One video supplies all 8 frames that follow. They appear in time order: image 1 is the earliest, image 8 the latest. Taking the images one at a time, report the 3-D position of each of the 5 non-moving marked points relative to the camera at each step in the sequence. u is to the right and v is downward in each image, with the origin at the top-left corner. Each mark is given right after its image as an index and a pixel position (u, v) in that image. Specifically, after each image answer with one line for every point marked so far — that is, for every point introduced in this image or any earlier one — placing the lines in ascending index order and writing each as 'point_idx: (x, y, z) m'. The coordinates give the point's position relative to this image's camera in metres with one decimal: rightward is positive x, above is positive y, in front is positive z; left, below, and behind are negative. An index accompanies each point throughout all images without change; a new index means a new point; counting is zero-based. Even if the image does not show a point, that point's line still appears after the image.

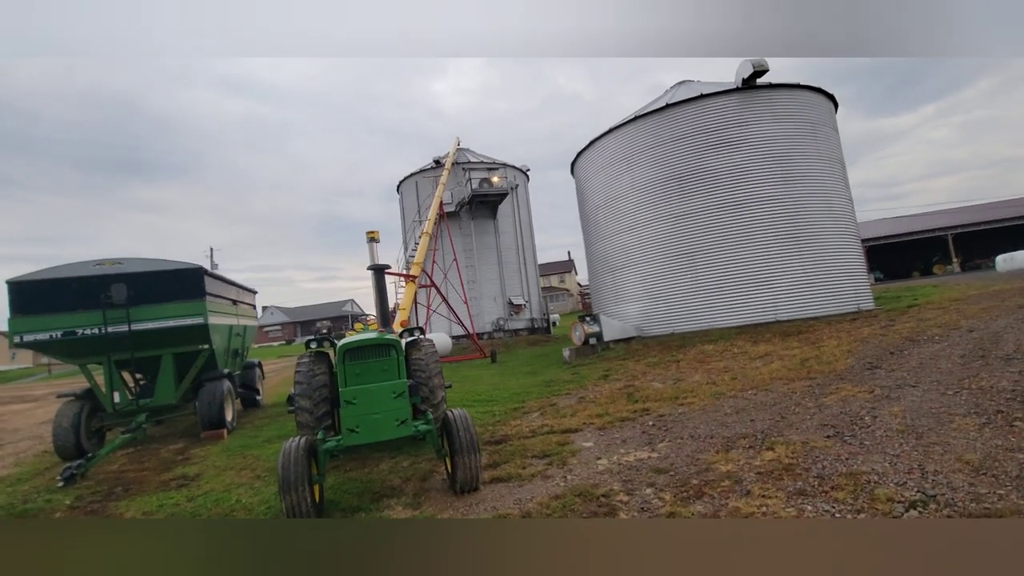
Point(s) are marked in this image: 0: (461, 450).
0: (-0.3, -1.0, +3.1) m
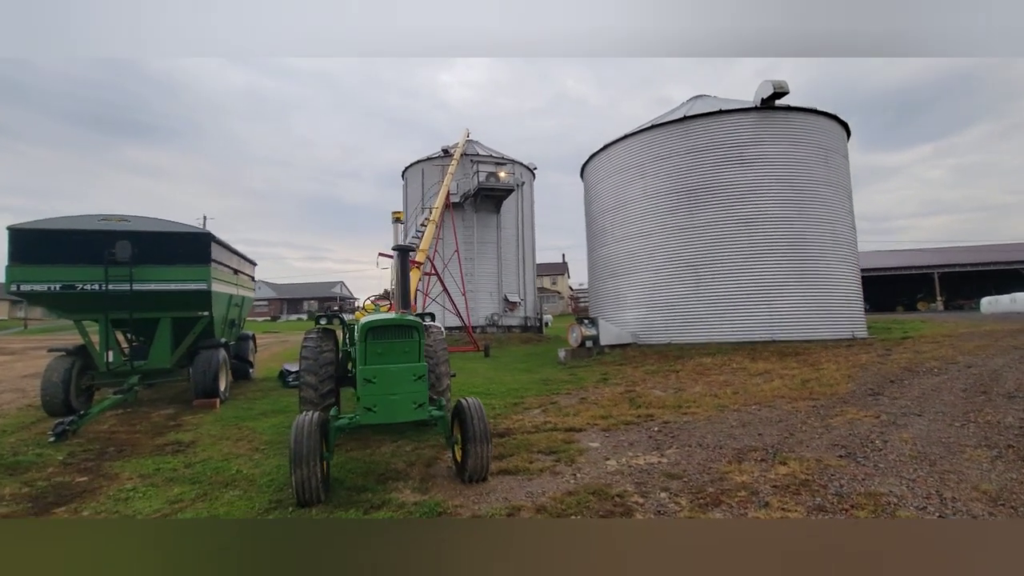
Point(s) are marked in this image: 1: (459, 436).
0: (-0.2, -1.0, +3.1) m
1: (-0.4, -1.0, +3.3) m
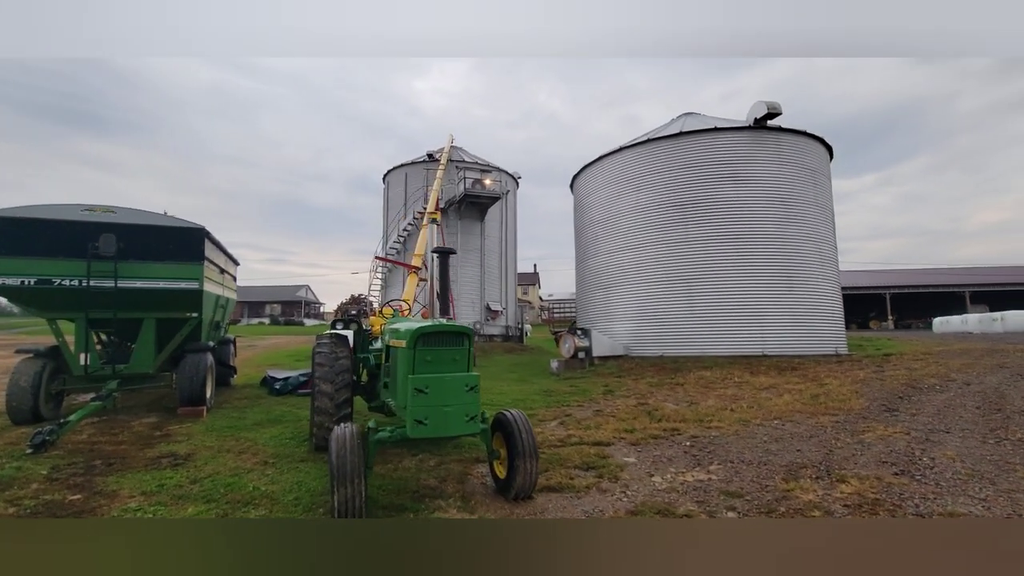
0: (+0.1, -1.0, +2.9) m
1: (-0.1, -1.0, +3.1) m
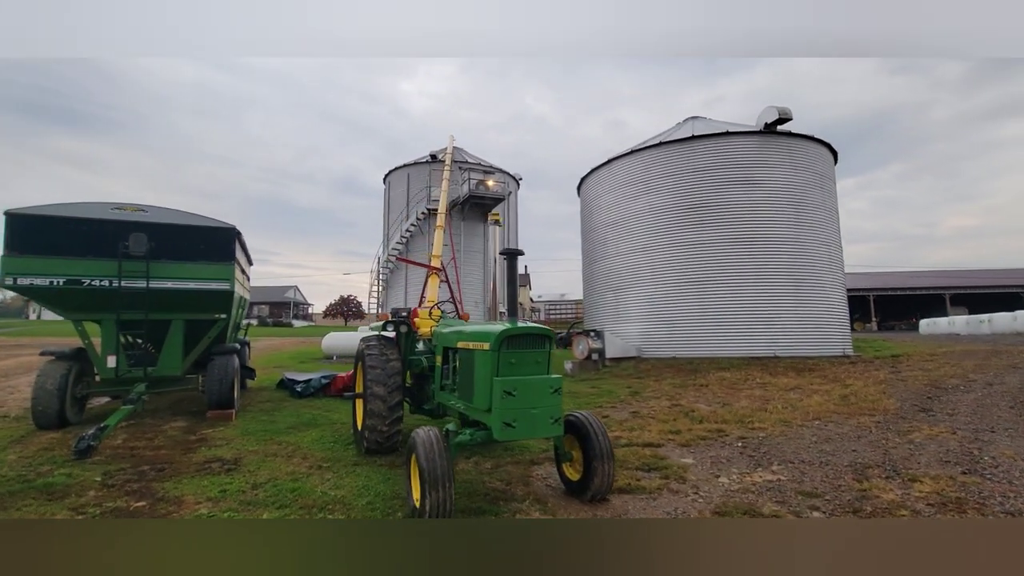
0: (+0.5, -1.0, +2.9) m
1: (+0.4, -1.0, +3.1) m
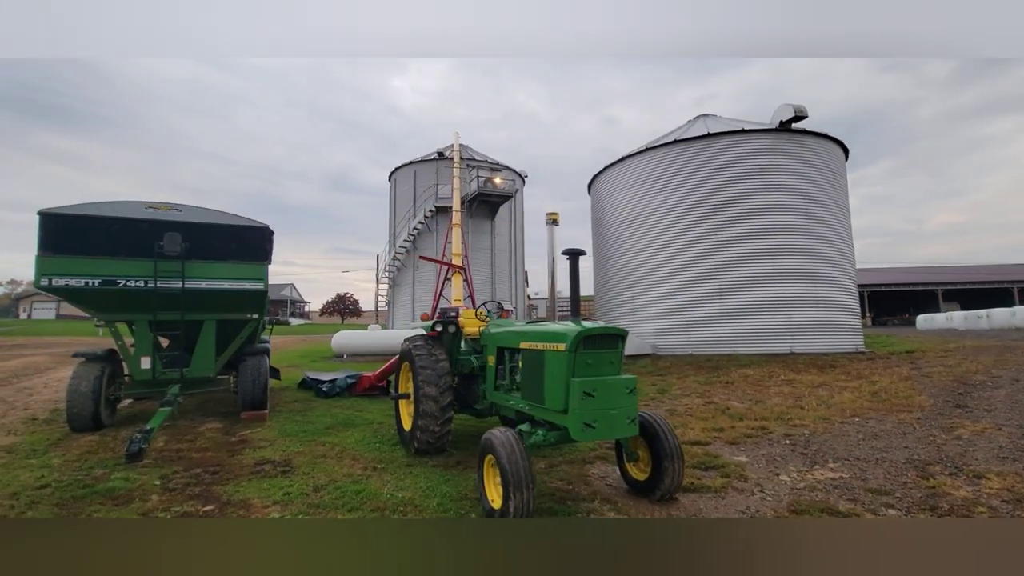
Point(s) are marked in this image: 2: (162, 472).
0: (+0.9, -1.0, +2.9) m
1: (+0.8, -1.0, +3.1) m
2: (-2.4, -1.3, +3.4) m
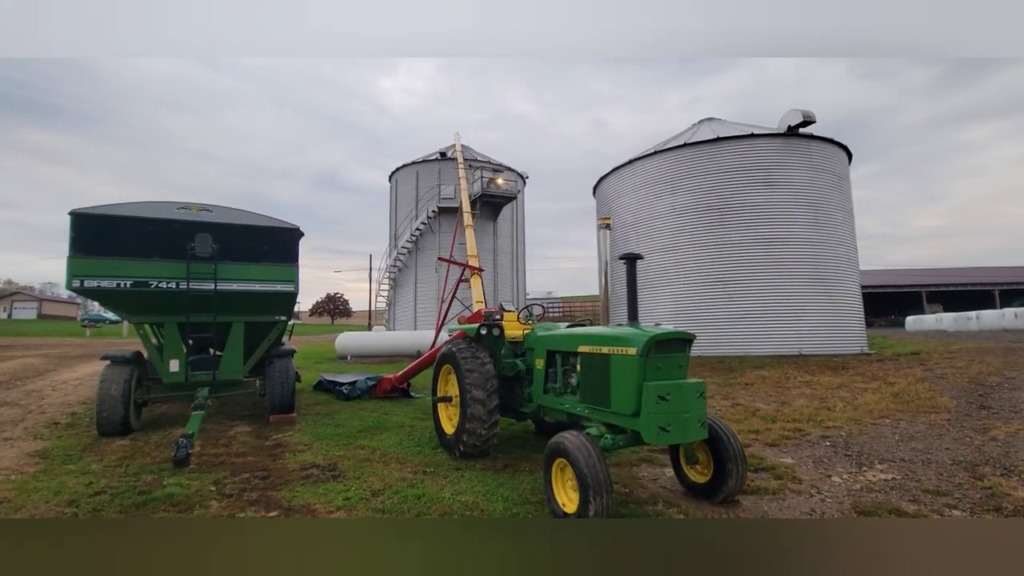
0: (+1.3, -1.0, +3.0) m
1: (+1.2, -1.1, +3.1) m
2: (-2.0, -1.3, +3.4) m
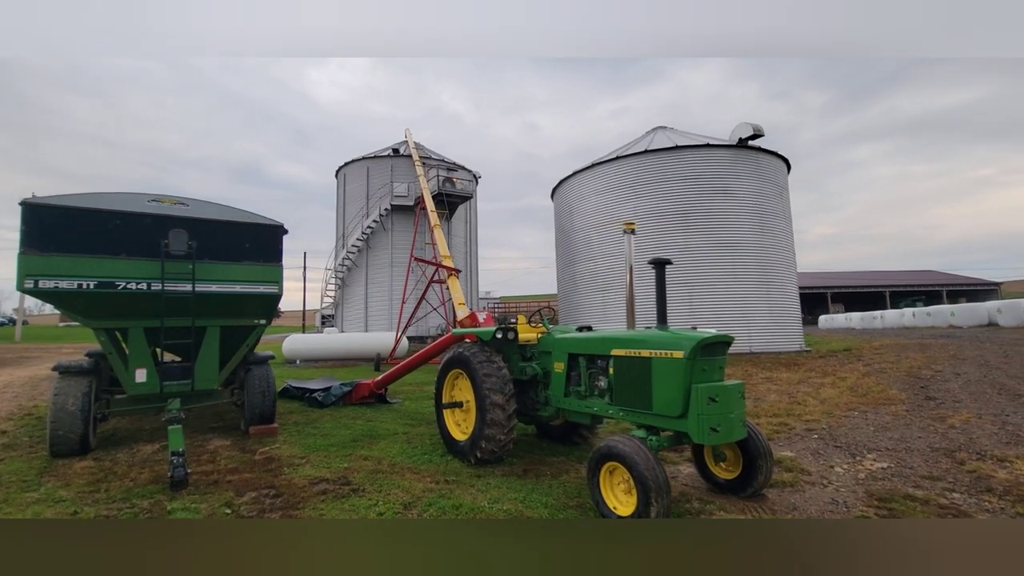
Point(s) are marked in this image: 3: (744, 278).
0: (+1.6, -1.1, +3.1) m
1: (+1.4, -1.1, +3.3) m
2: (-1.8, -1.3, +3.1) m
3: (+4.8, +0.2, +10.2) m
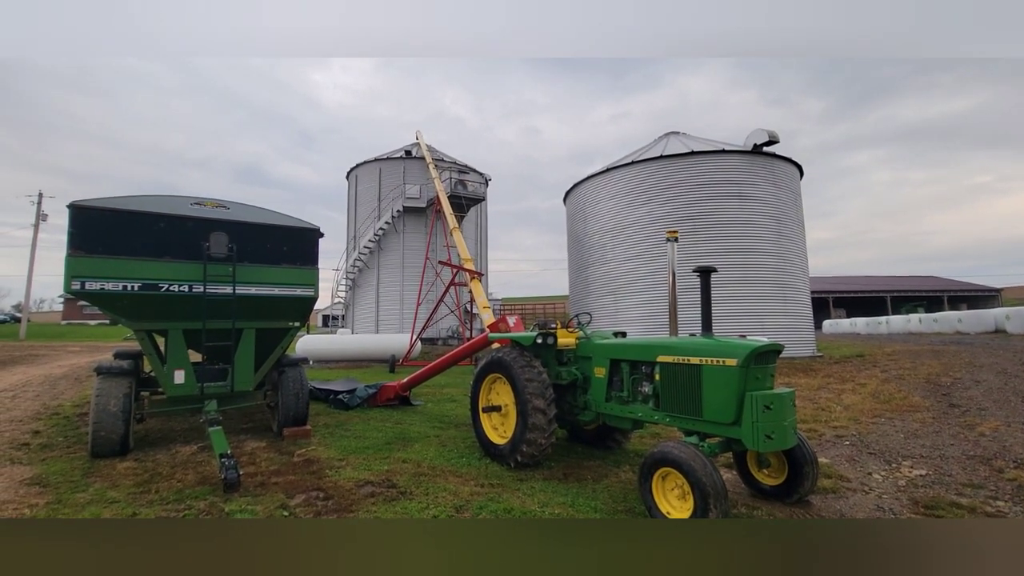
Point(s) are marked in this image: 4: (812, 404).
0: (+1.9, -1.1, +3.2) m
1: (+1.7, -1.1, +3.3) m
2: (-1.5, -1.3, +3.1) m
3: (+5.1, +0.1, +10.3) m
4: (+3.6, -1.4, +6.0) m
